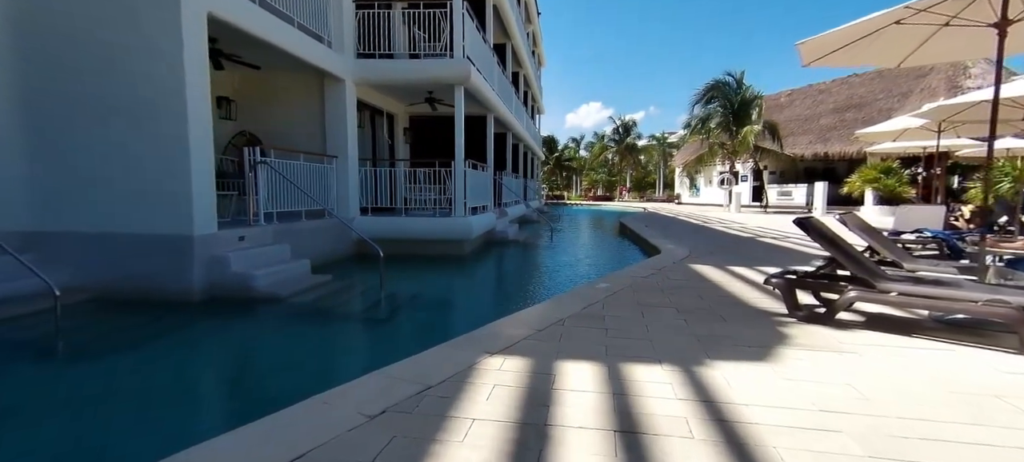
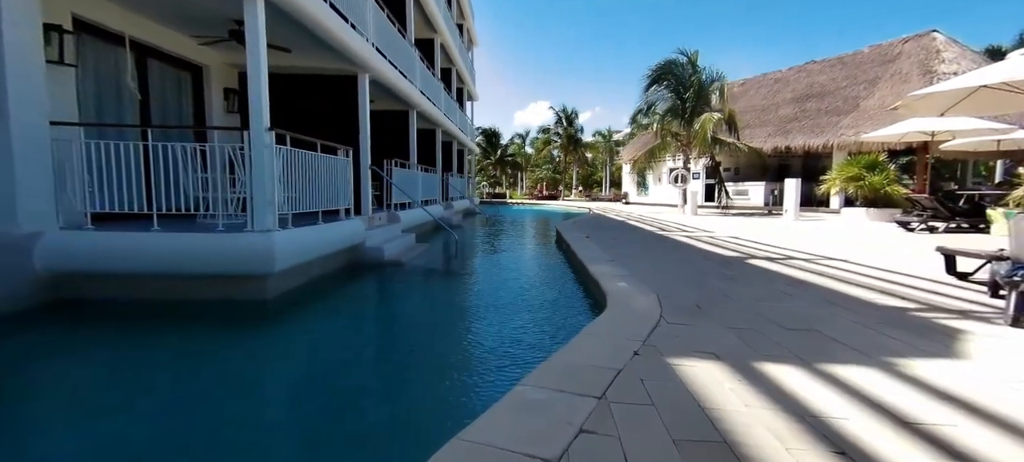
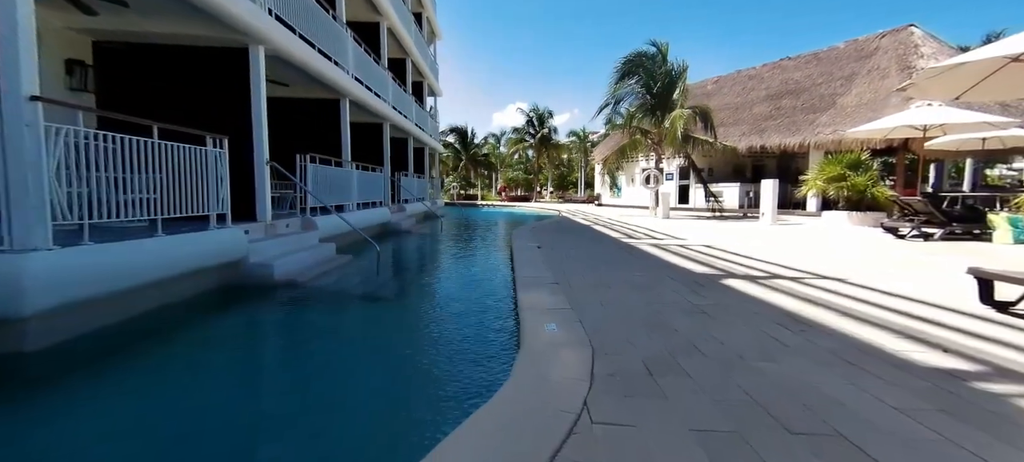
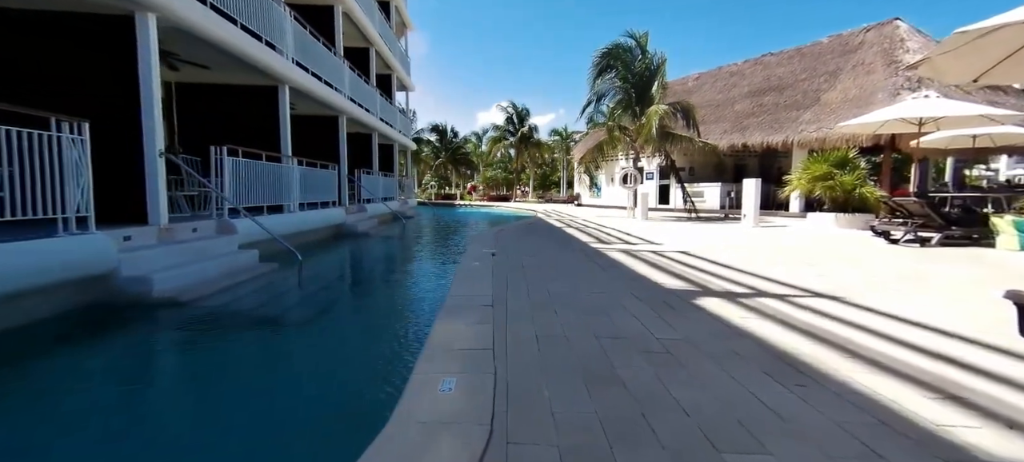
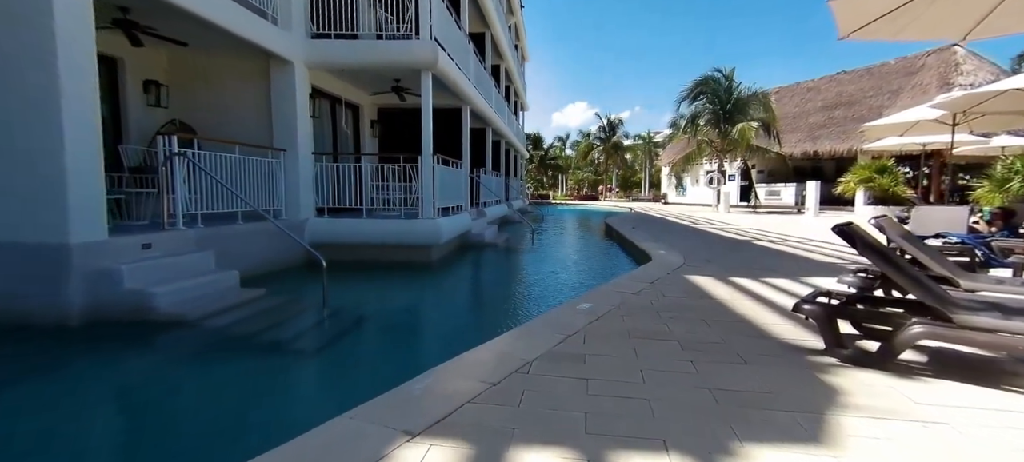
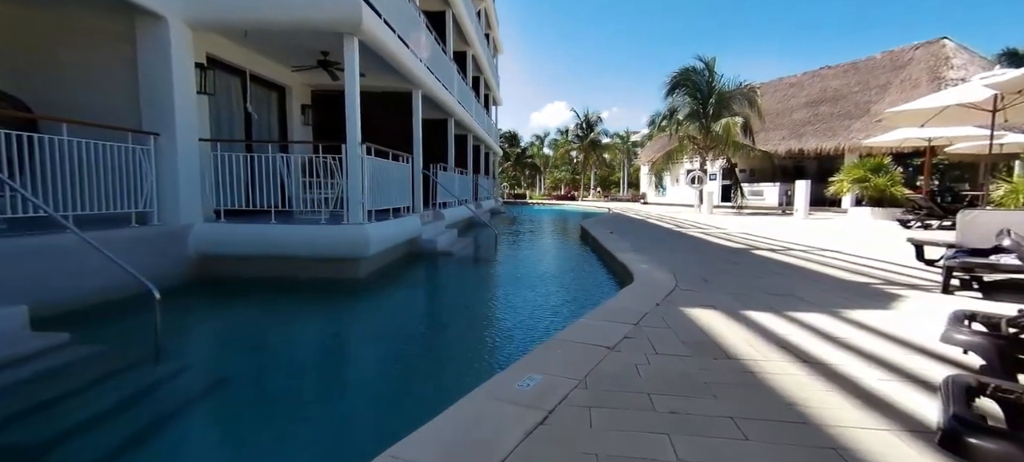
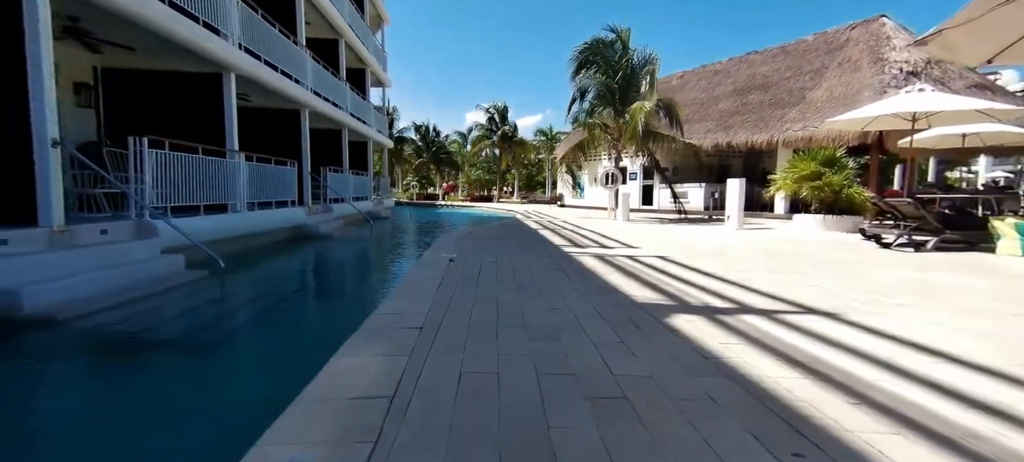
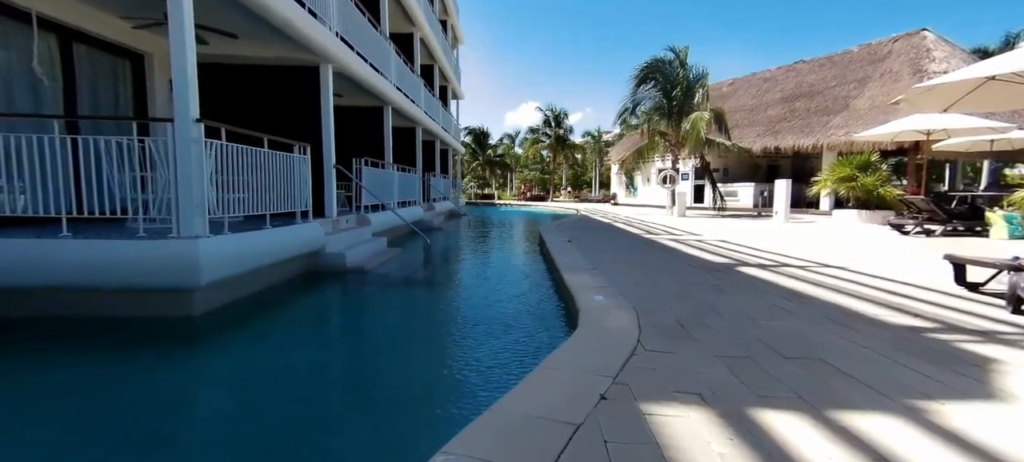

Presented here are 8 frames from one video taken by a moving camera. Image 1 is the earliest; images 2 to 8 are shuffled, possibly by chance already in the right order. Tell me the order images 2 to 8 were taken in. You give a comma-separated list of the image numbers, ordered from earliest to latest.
5, 6, 2, 8, 3, 4, 7
